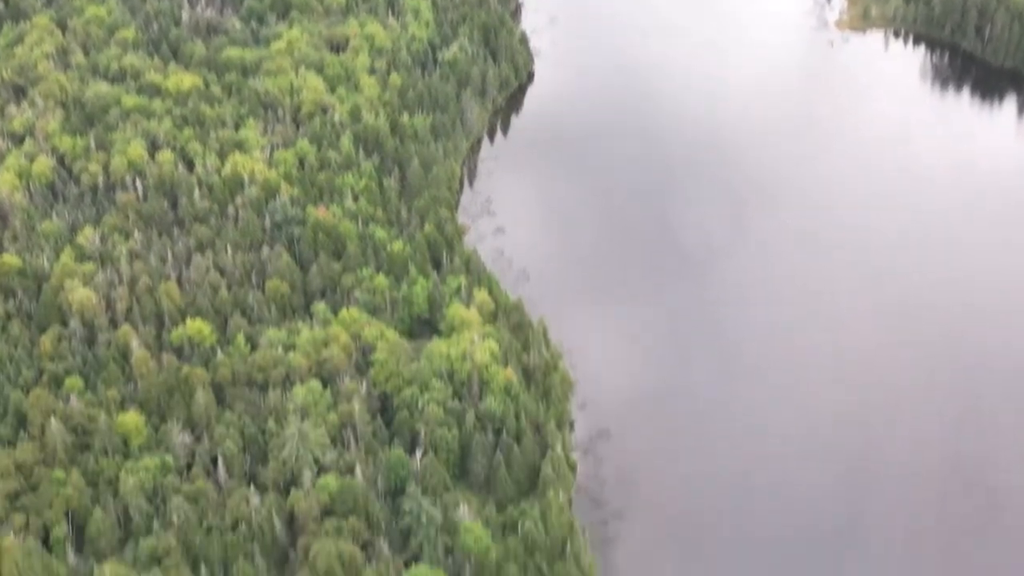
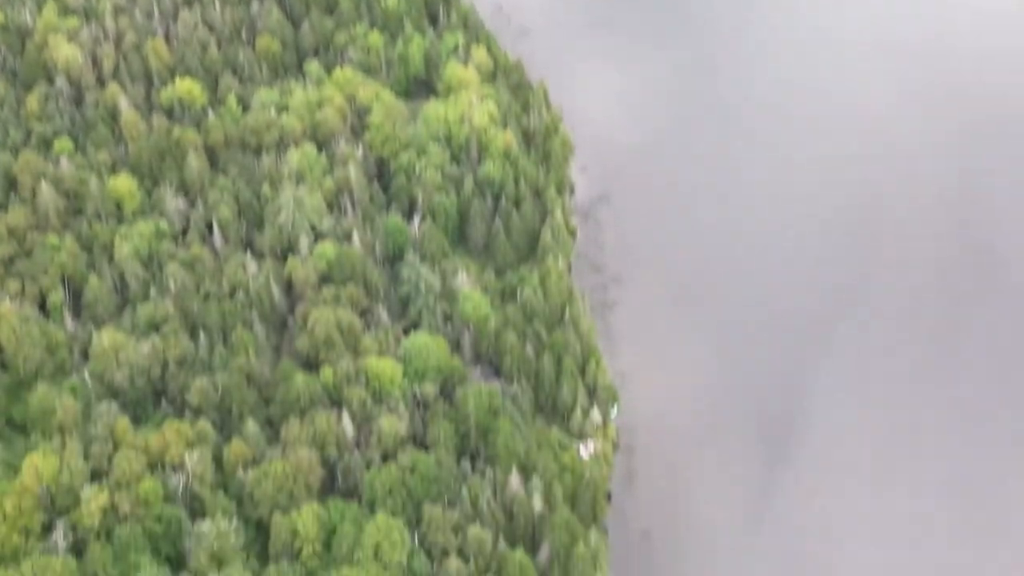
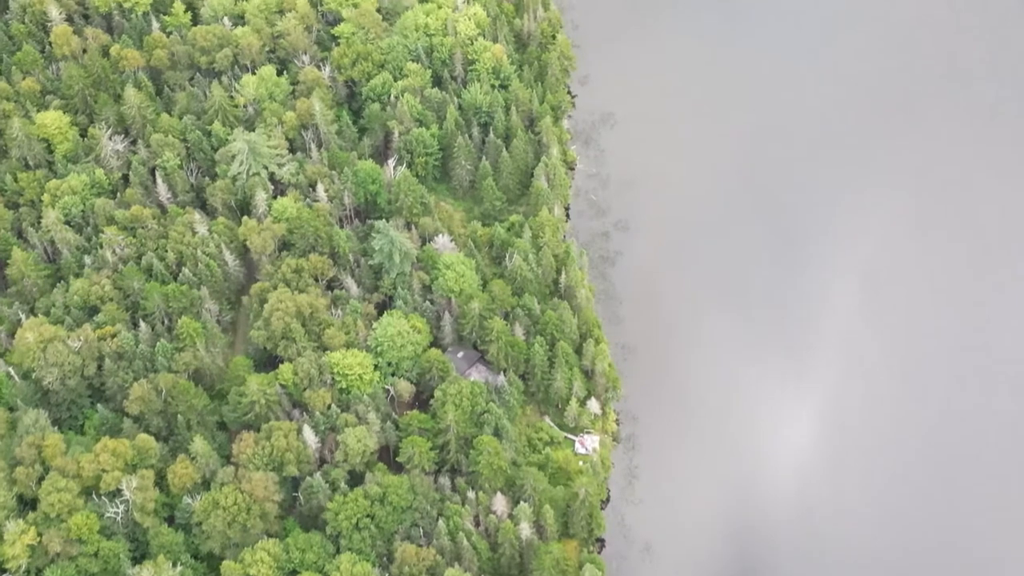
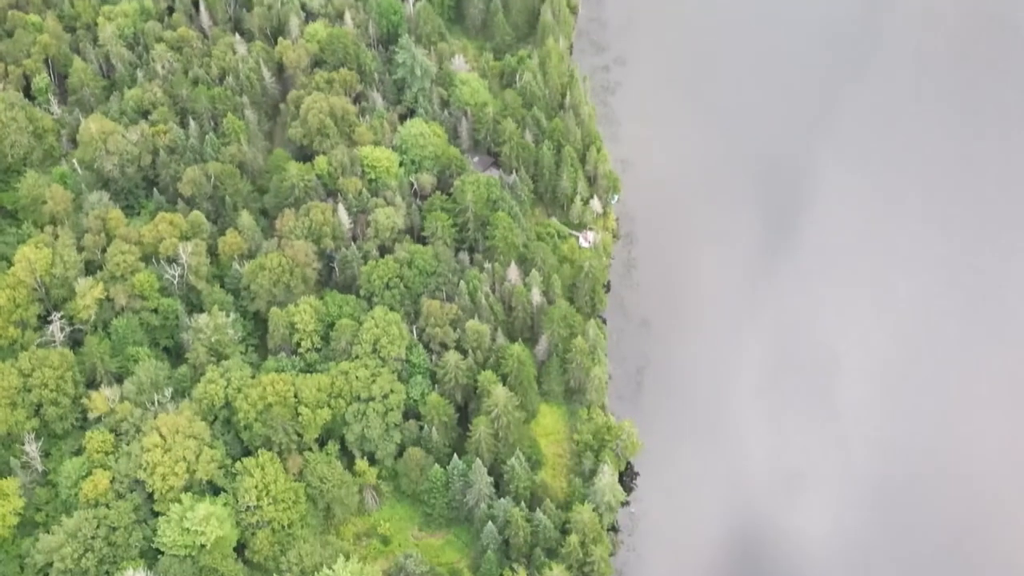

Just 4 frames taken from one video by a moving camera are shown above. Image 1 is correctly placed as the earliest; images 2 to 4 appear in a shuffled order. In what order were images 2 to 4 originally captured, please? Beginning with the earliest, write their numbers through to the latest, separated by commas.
2, 4, 3
